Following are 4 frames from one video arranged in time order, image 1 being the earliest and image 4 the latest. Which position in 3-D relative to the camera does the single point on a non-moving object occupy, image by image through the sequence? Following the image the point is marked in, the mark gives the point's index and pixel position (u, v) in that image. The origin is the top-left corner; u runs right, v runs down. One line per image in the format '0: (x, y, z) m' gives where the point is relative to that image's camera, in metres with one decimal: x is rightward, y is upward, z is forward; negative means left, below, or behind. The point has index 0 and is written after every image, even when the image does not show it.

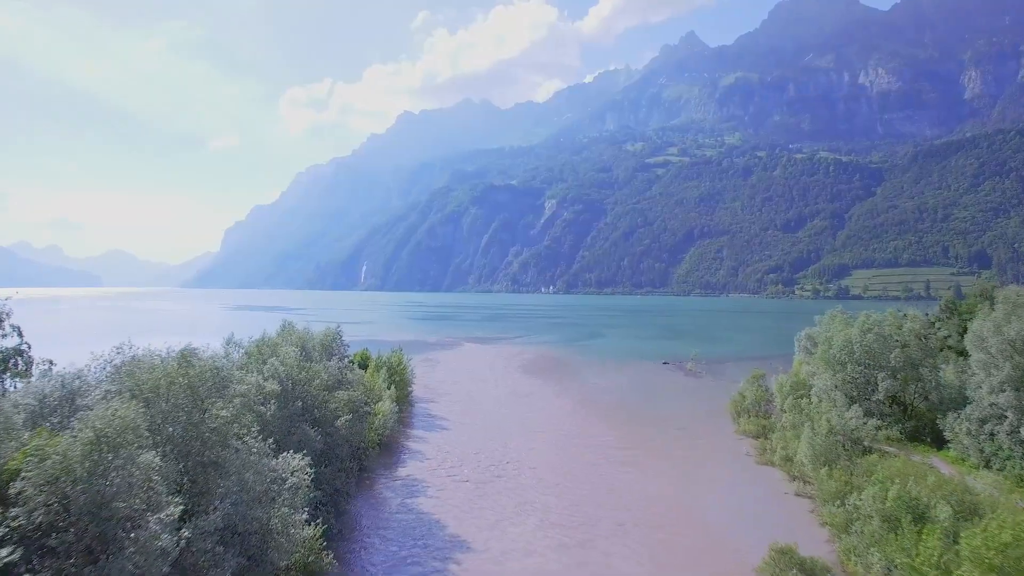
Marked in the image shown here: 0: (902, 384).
0: (+11.5, -2.8, +15.4) m
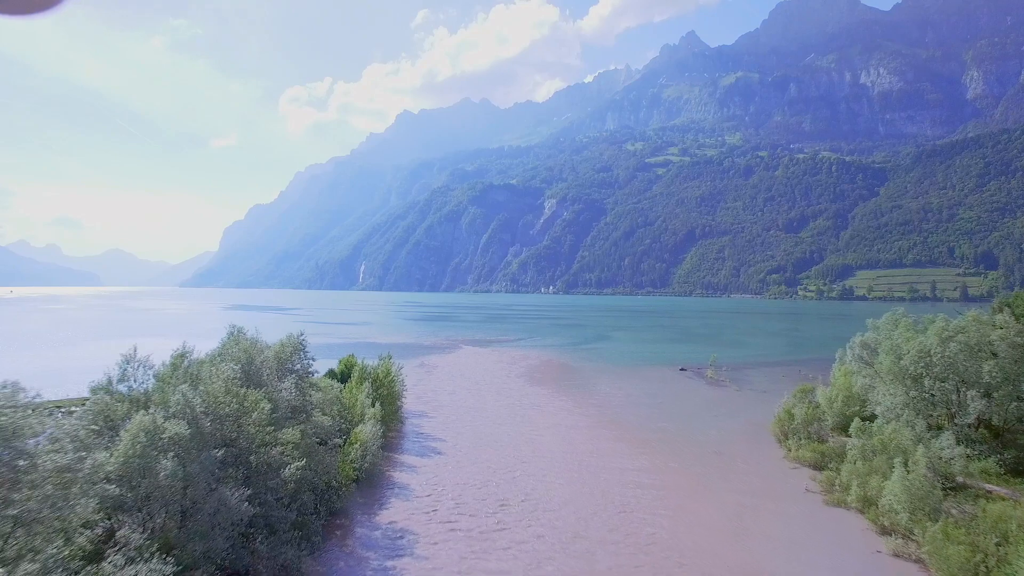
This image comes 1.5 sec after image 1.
0: (+11.7, -2.8, +12.6) m
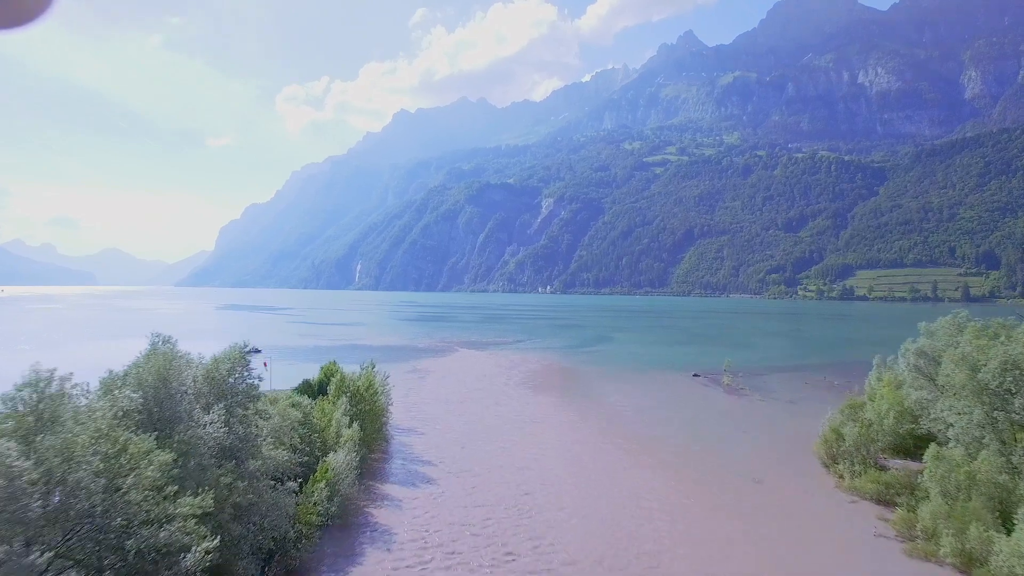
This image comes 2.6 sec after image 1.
0: (+11.8, -2.8, +10.4) m
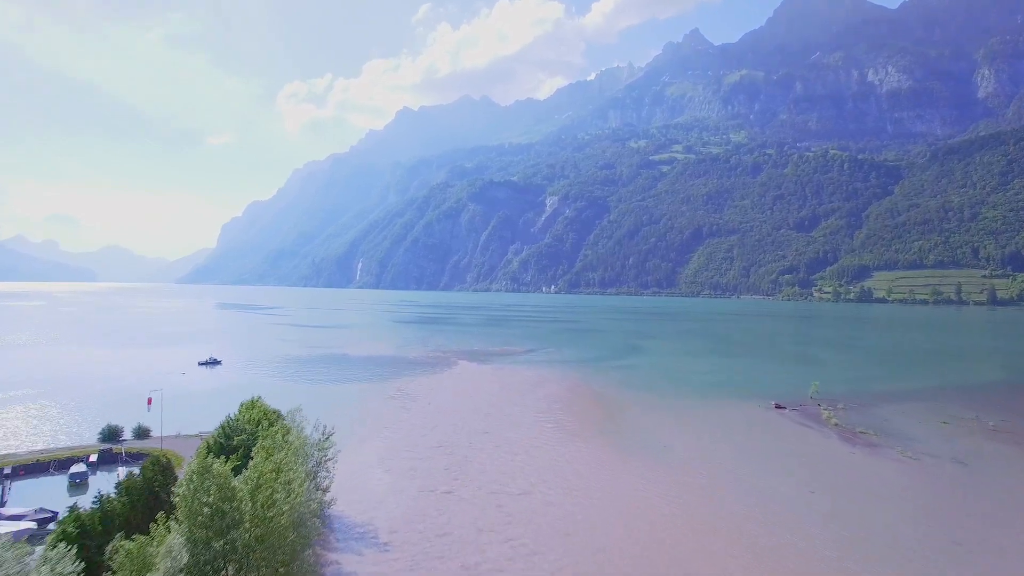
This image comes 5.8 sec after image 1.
0: (+12.4, -2.8, +2.8) m
